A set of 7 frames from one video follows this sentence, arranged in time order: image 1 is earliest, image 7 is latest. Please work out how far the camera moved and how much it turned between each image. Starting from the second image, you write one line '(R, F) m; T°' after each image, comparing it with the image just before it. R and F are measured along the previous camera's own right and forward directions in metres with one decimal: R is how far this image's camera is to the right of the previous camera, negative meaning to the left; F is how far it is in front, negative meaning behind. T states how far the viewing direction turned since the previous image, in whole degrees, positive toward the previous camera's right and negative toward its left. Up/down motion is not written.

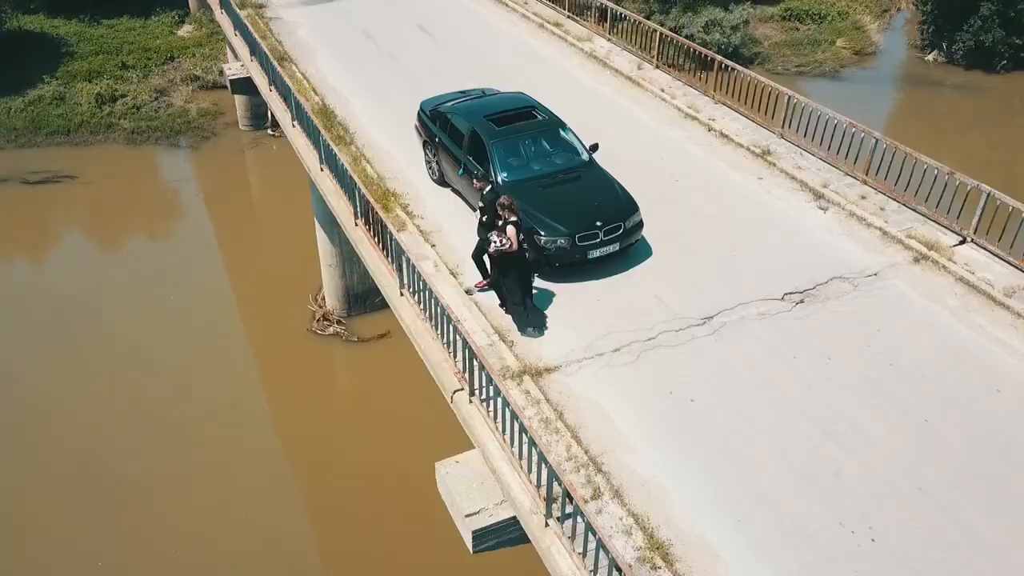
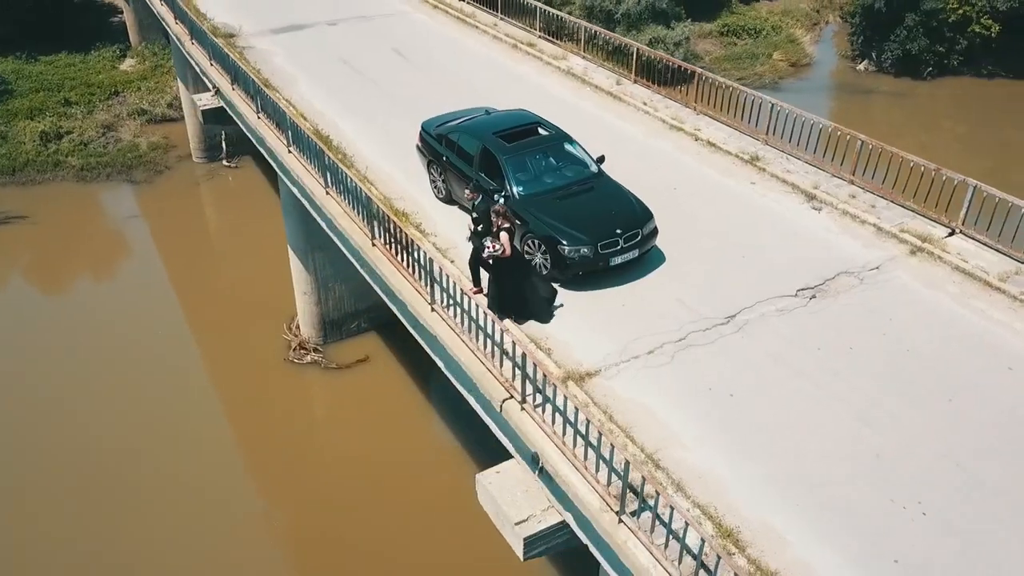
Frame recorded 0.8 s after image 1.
(-0.8, -0.1) m; +4°
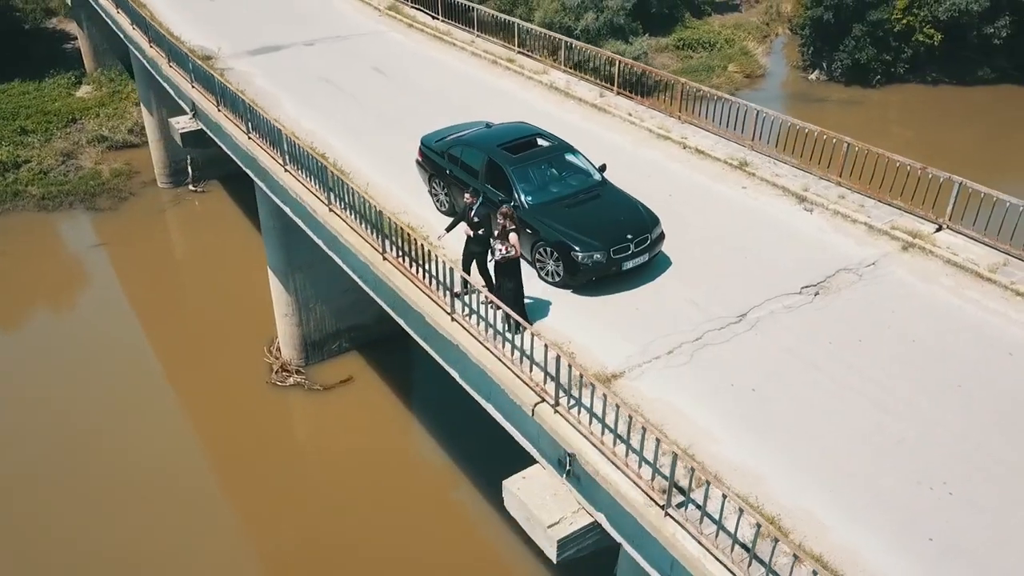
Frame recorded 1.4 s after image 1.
(-0.6, -0.1) m; +3°
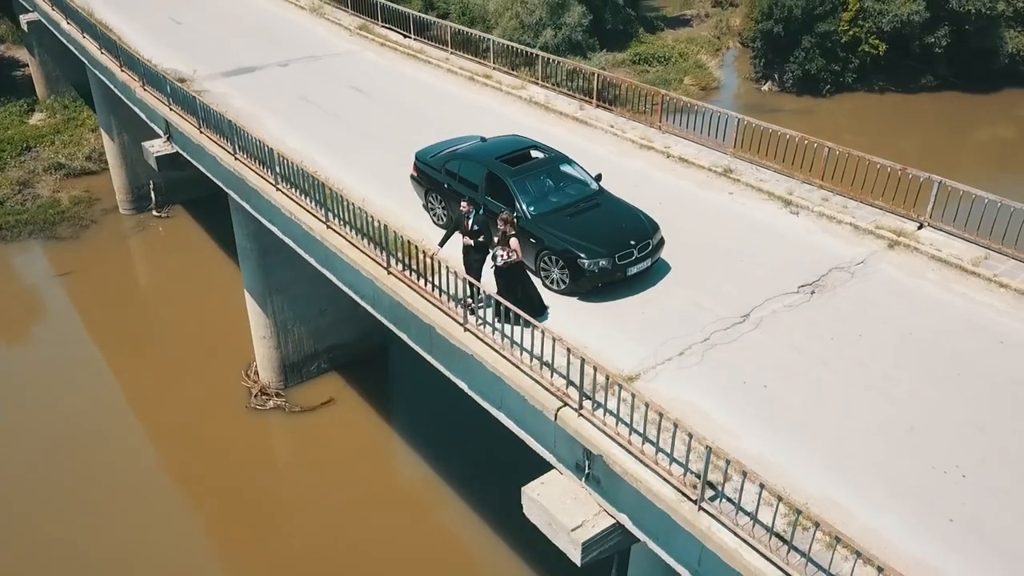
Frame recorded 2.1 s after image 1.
(-0.5, -0.1) m; +3°
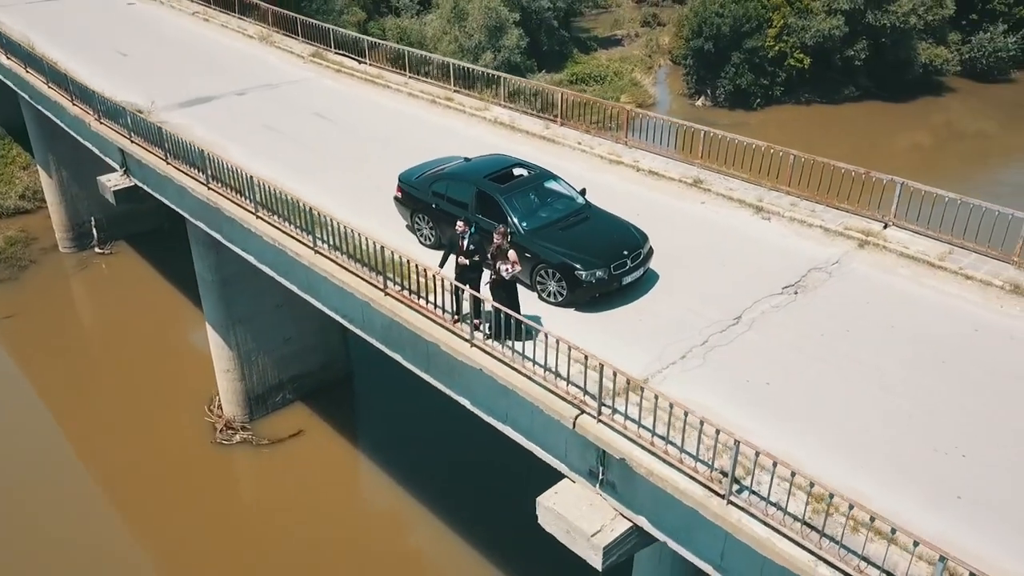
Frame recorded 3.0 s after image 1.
(-0.7, -0.1) m; +5°
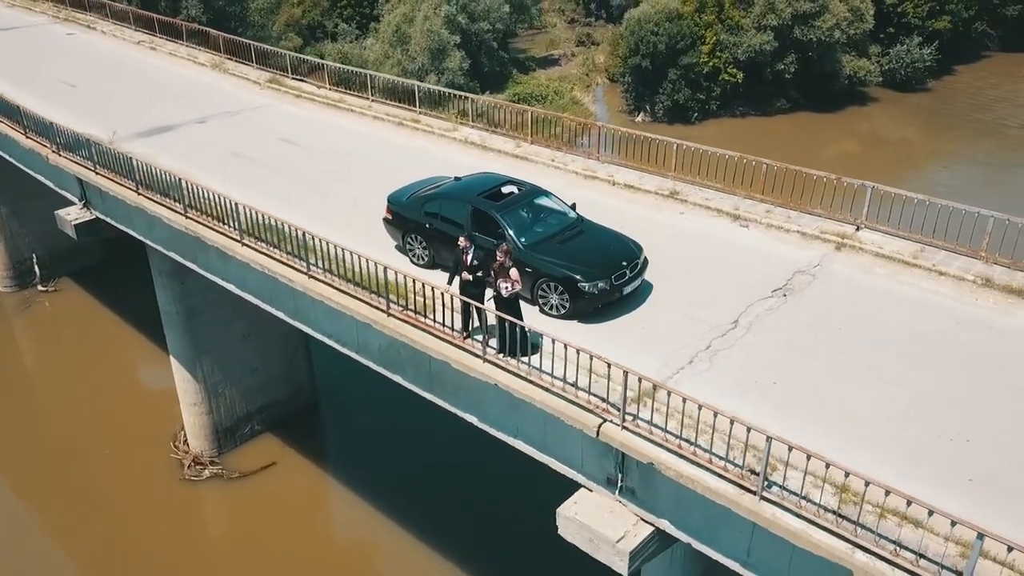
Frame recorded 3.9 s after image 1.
(-0.7, -0.1) m; +4°
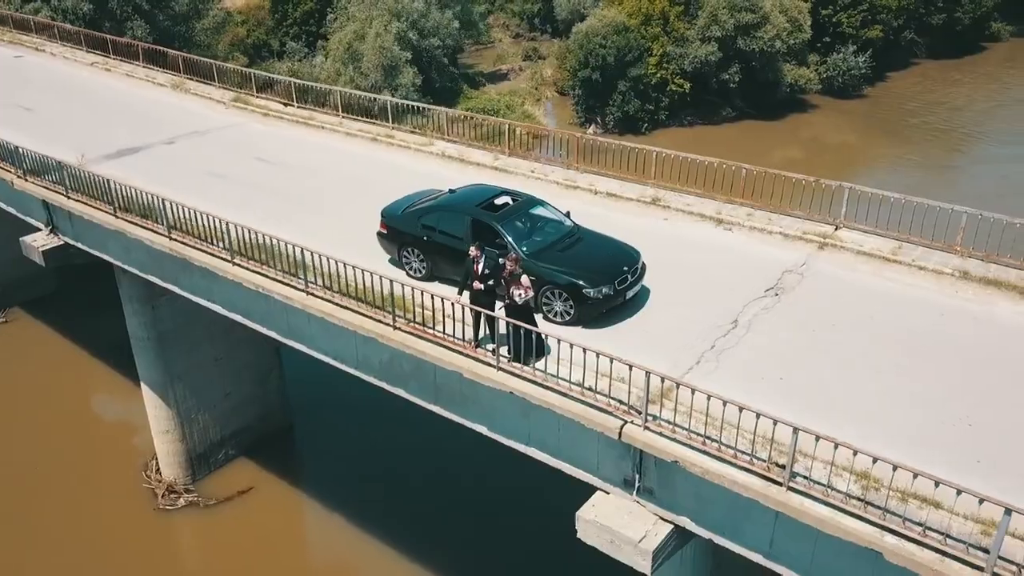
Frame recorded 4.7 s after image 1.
(-0.7, -0.1) m; +4°
